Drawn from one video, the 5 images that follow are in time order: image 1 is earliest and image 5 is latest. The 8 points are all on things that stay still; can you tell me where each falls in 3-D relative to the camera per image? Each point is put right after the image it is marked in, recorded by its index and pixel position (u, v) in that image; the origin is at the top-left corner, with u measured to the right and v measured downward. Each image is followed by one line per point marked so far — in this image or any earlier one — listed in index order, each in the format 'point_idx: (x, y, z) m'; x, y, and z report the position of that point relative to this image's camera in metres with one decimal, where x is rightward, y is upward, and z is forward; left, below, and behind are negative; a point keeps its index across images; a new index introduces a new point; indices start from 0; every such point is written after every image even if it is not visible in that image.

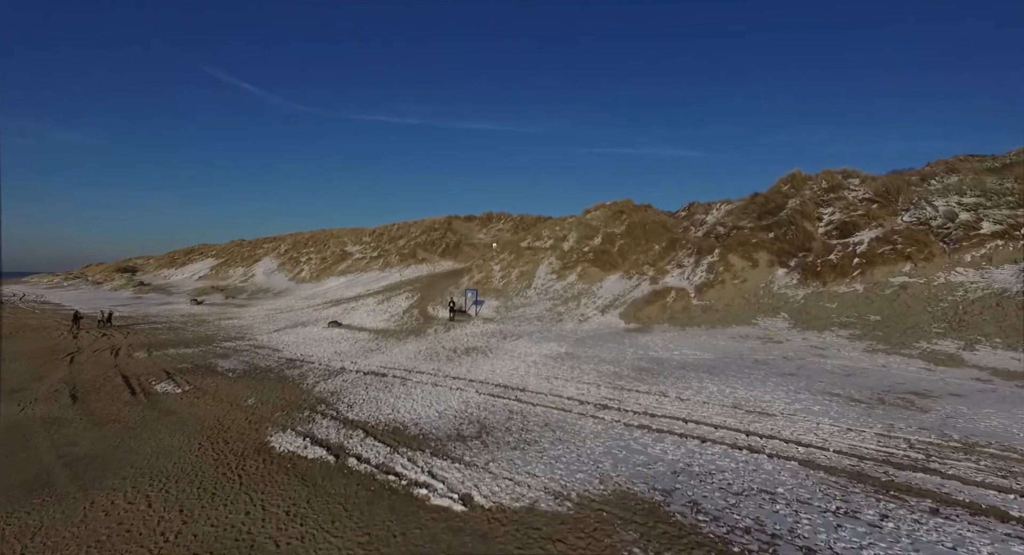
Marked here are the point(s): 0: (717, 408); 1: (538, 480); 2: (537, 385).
0: (+6.3, -4.0, +15.6) m
1: (+0.6, -4.3, +10.8) m
2: (+0.9, -4.1, +19.1) m
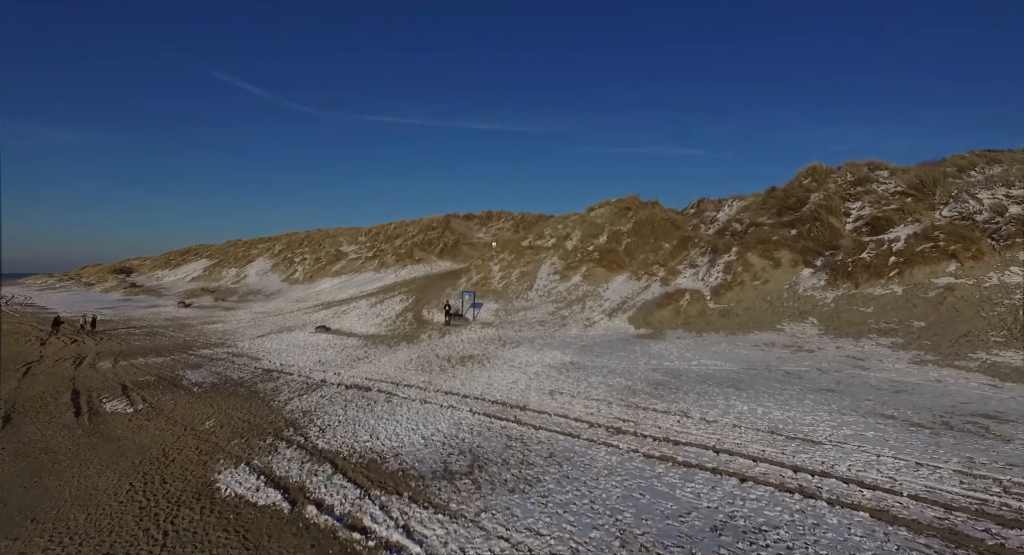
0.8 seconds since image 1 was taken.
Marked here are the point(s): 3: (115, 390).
0: (+6.2, -4.1, +13.2) m
1: (+0.5, -4.4, +8.5) m
2: (+0.9, -4.1, +16.8) m
3: (-14.3, -4.0, +18.2) m
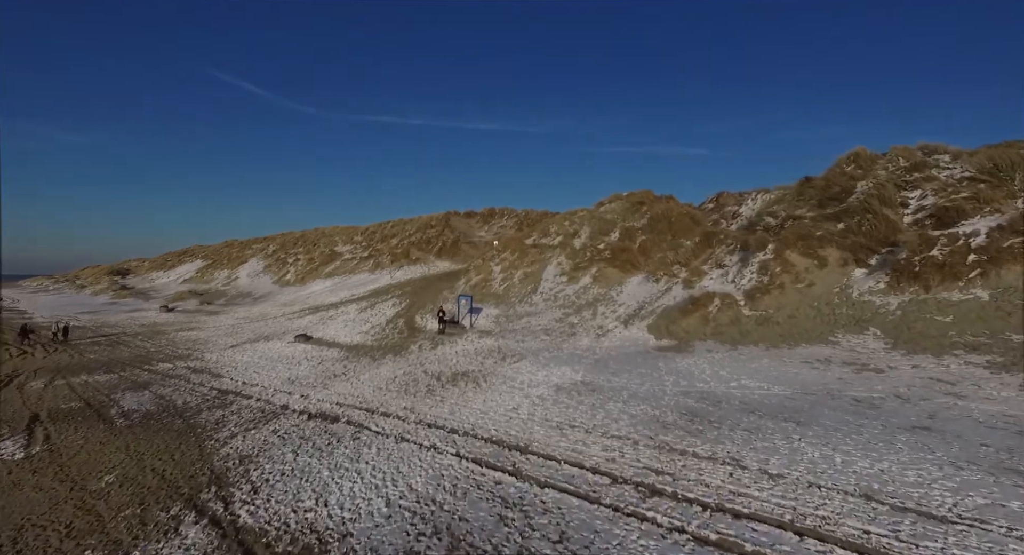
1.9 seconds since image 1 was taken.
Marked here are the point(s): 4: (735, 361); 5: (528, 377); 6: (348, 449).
0: (+6.2, -4.2, +9.6) m
1: (+0.4, -4.5, +4.9) m
2: (+0.9, -4.3, +13.2) m
3: (-14.3, -4.2, +14.8) m
4: (+8.3, -3.1, +19.0) m
5: (+0.6, -3.8, +19.6) m
6: (-4.2, -4.4, +13.1) m
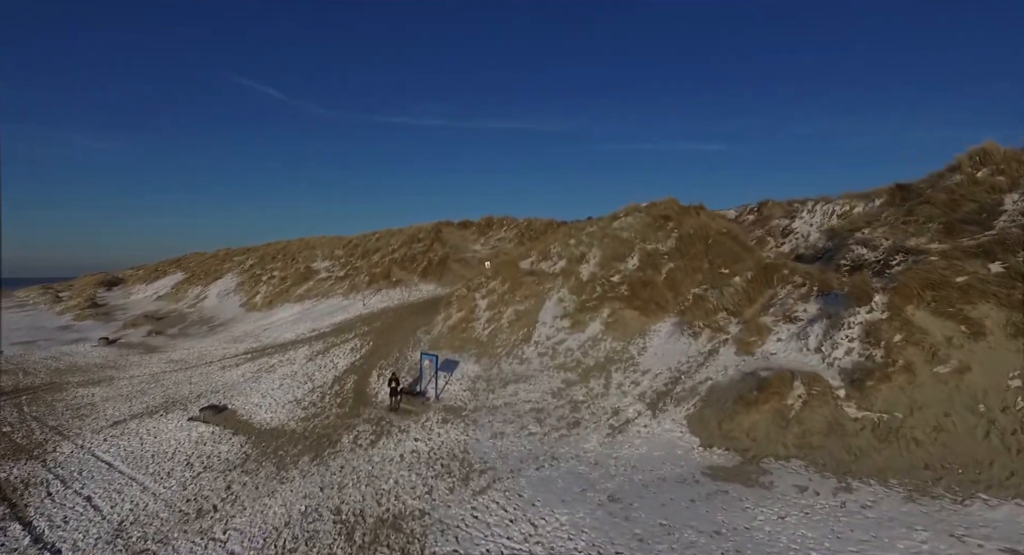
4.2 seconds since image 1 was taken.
0: (+4.9, -6.3, +1.4) m
1: (-1.0, -6.7, -3.1) m
2: (-0.3, -6.4, +5.2) m
3: (-15.4, -6.5, +7.1) m
4: (+7.3, -5.2, +10.8) m
5: (-0.4, -6.0, +11.5) m
6: (-5.4, -6.5, +5.1) m
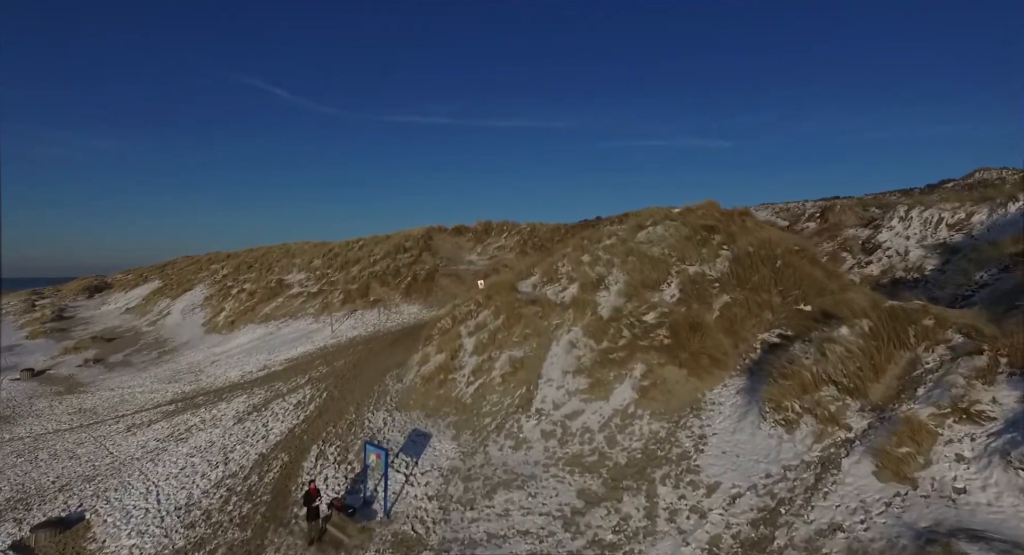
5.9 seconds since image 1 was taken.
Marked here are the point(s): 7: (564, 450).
0: (+4.4, -7.7, -6.0) m
1: (-1.5, -8.2, -10.5) m
2: (-0.8, -7.9, -2.2) m
3: (-15.9, -8.0, -0.1) m
4: (+6.9, -6.6, +3.3) m
5: (-0.8, -7.4, +4.1) m
6: (-5.8, -8.0, -2.2) m
7: (+1.6, -5.0, +15.4) m
